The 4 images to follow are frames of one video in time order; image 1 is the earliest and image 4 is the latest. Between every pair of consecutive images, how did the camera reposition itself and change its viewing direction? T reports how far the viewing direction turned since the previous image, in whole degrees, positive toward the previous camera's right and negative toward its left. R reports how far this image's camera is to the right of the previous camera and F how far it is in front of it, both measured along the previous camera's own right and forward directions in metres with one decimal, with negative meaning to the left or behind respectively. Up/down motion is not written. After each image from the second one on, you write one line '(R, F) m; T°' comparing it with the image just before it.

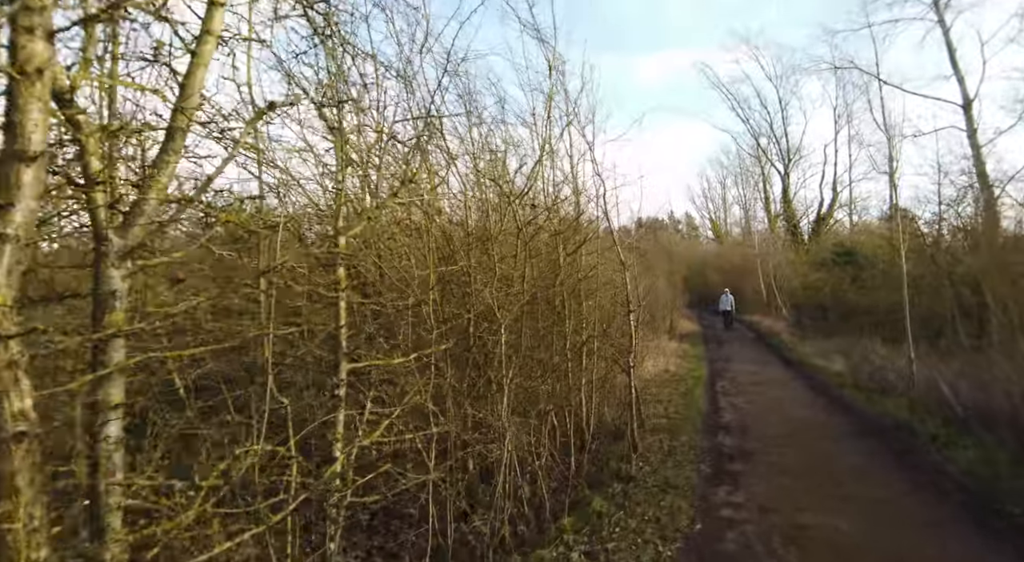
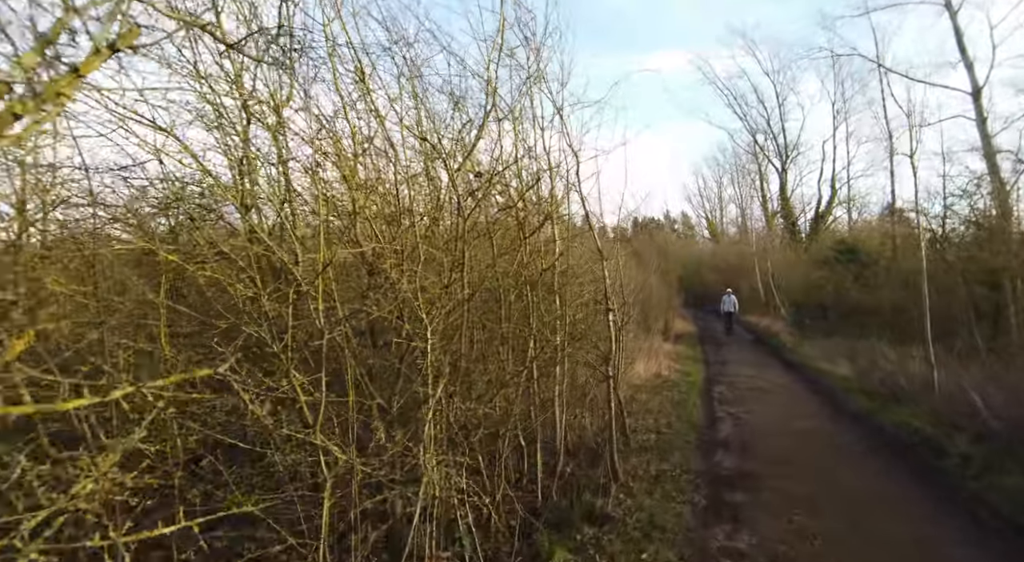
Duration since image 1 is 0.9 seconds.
(+0.5, +1.3) m; 0°
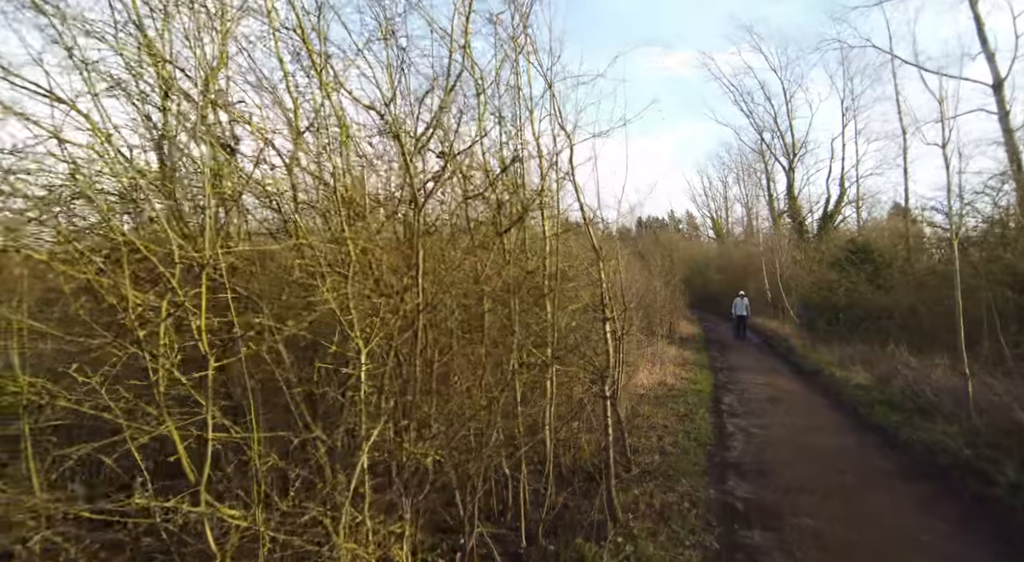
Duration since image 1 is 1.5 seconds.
(+0.2, +0.9) m; 0°
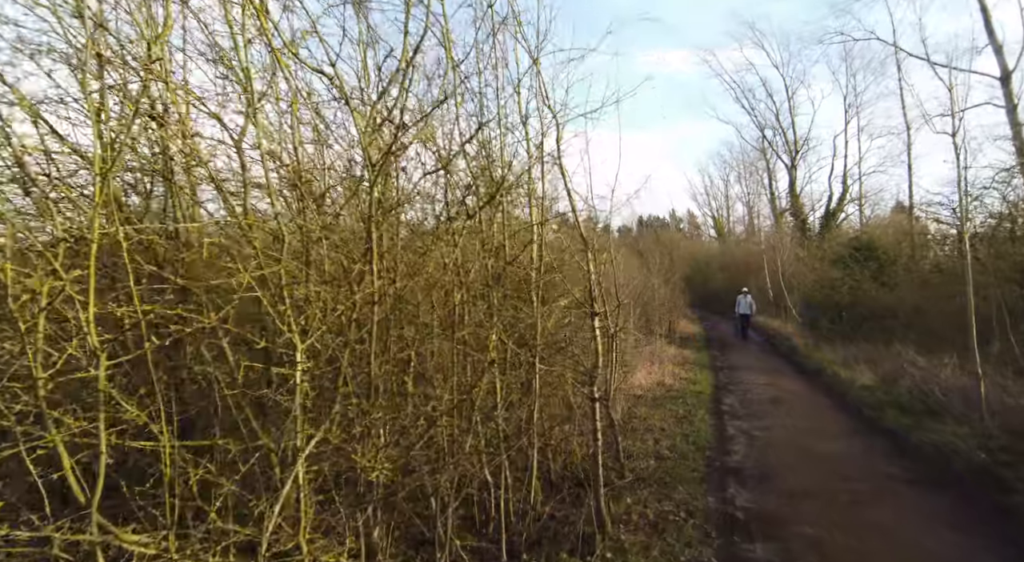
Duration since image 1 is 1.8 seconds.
(+0.2, +0.4) m; 0°
